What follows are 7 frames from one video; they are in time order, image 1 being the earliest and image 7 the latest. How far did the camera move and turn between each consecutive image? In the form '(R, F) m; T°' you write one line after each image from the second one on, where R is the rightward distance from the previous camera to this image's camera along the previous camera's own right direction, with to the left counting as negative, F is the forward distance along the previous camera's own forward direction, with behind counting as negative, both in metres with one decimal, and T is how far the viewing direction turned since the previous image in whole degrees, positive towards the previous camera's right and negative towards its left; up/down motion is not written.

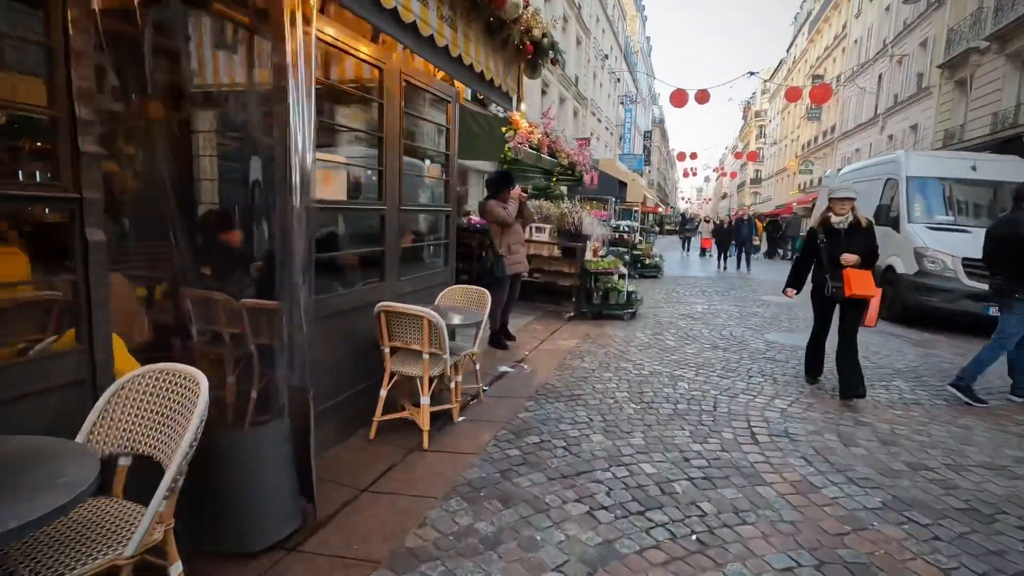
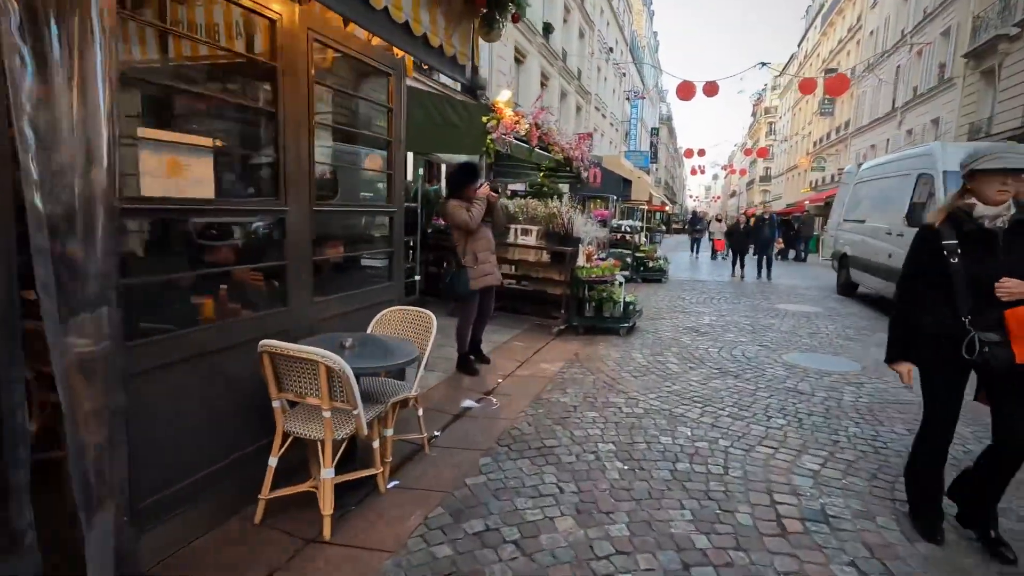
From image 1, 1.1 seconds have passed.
(+0.3, +1.0) m; -1°
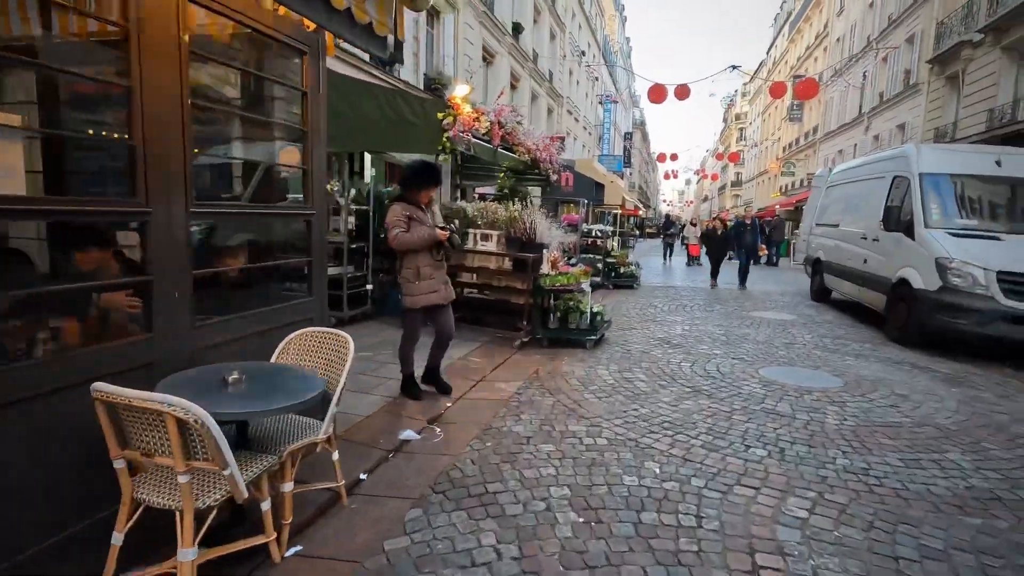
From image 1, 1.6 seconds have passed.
(+0.2, +0.5) m; +2°
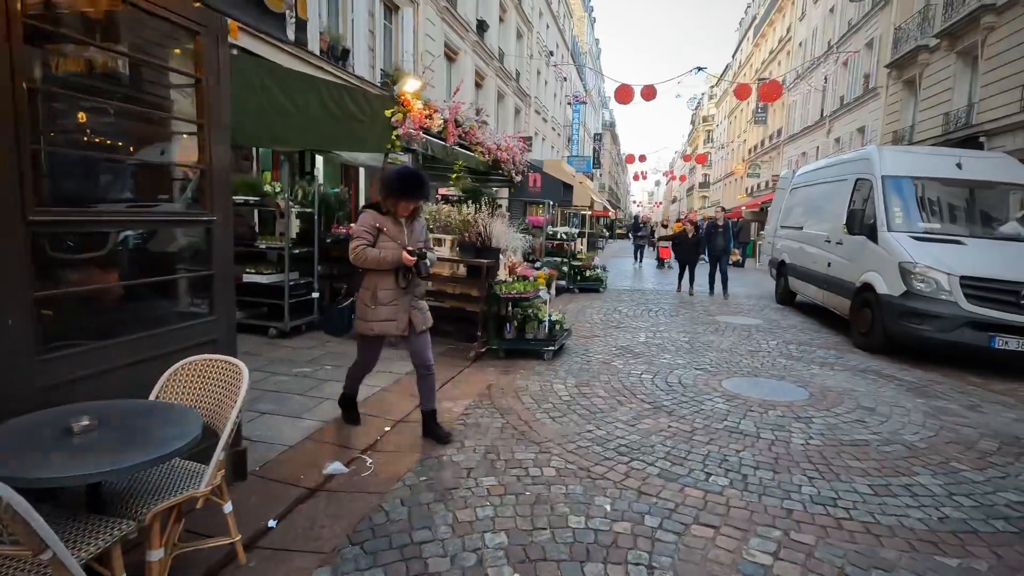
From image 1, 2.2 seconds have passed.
(+0.2, +0.4) m; +3°
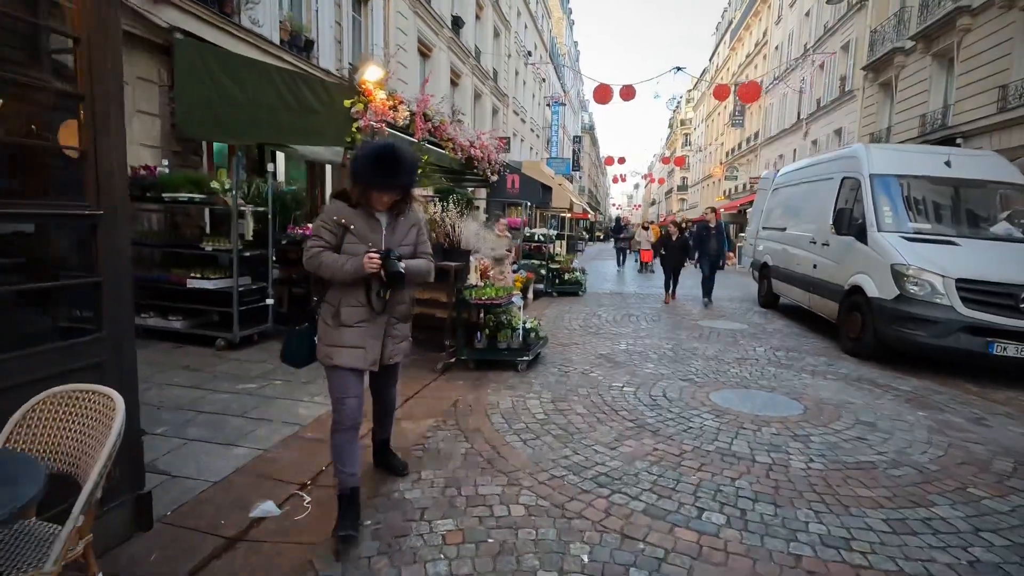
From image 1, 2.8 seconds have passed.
(+0.1, +0.5) m; +2°
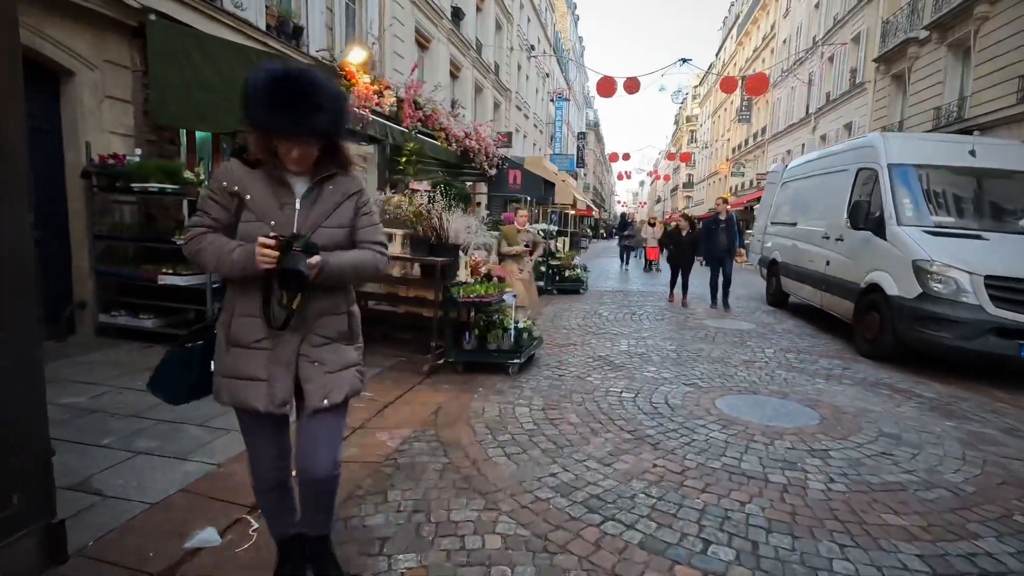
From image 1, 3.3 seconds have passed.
(+0.1, +0.4) m; -1°
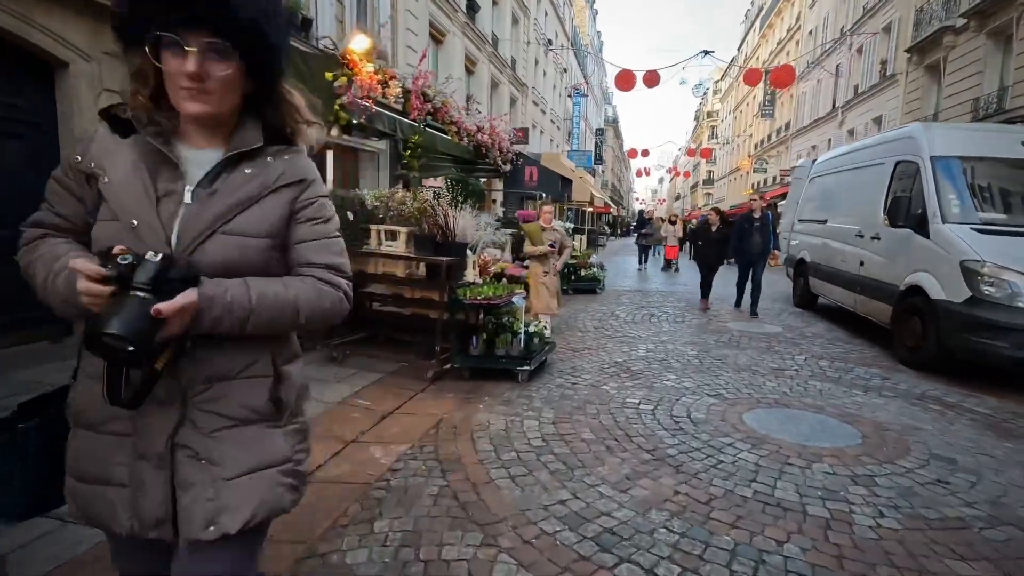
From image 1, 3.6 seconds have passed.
(+0.1, +0.3) m; -2°
